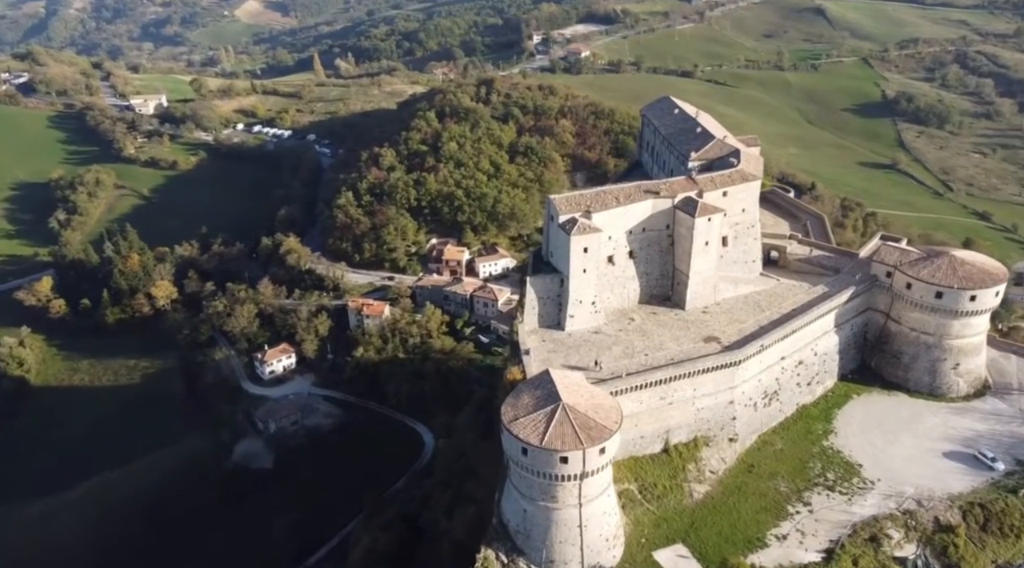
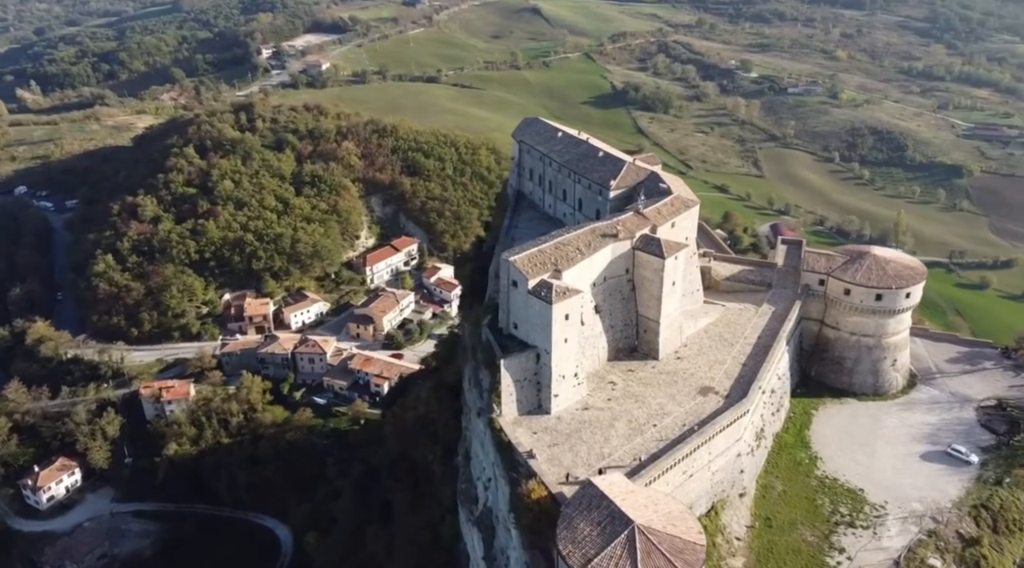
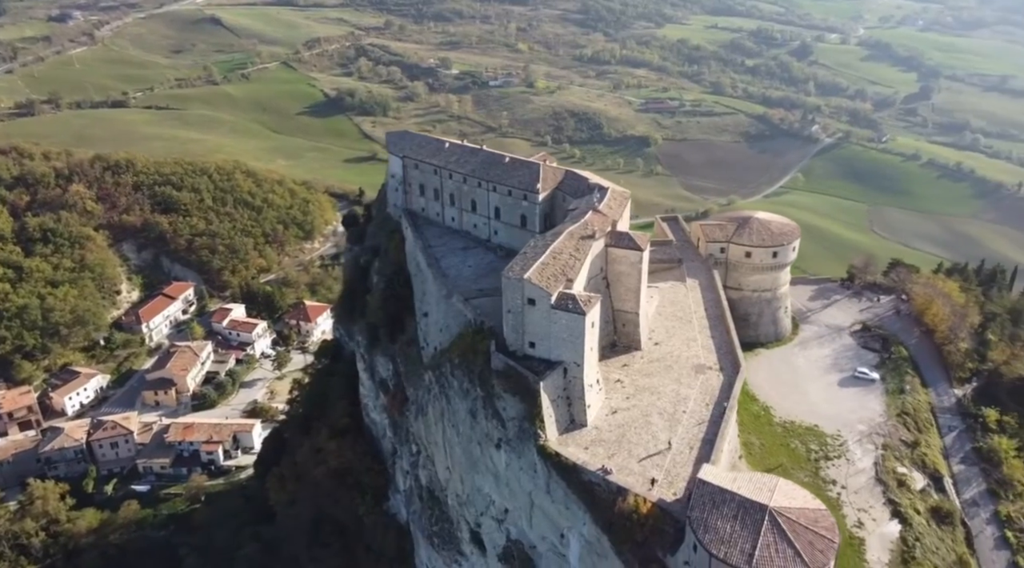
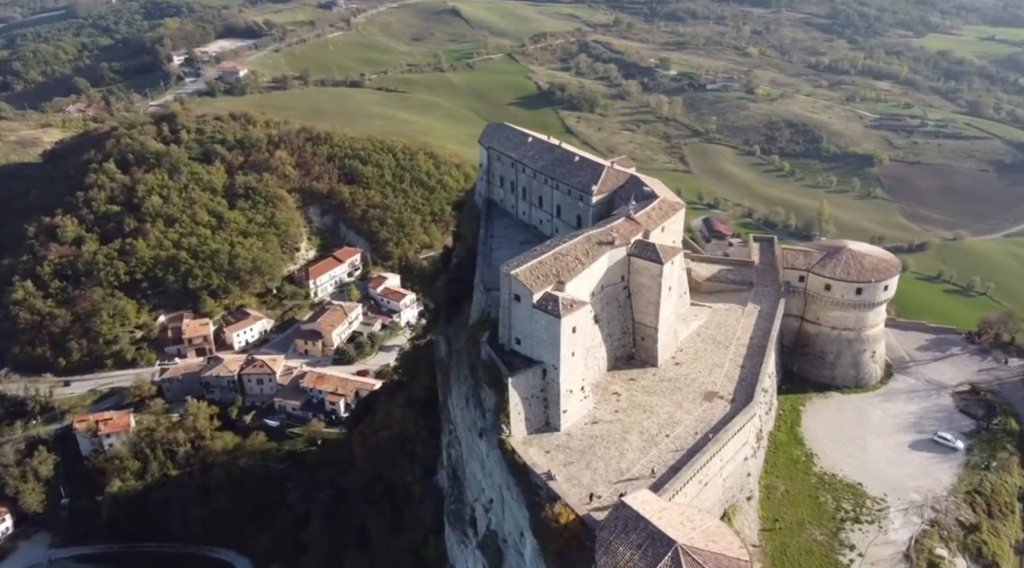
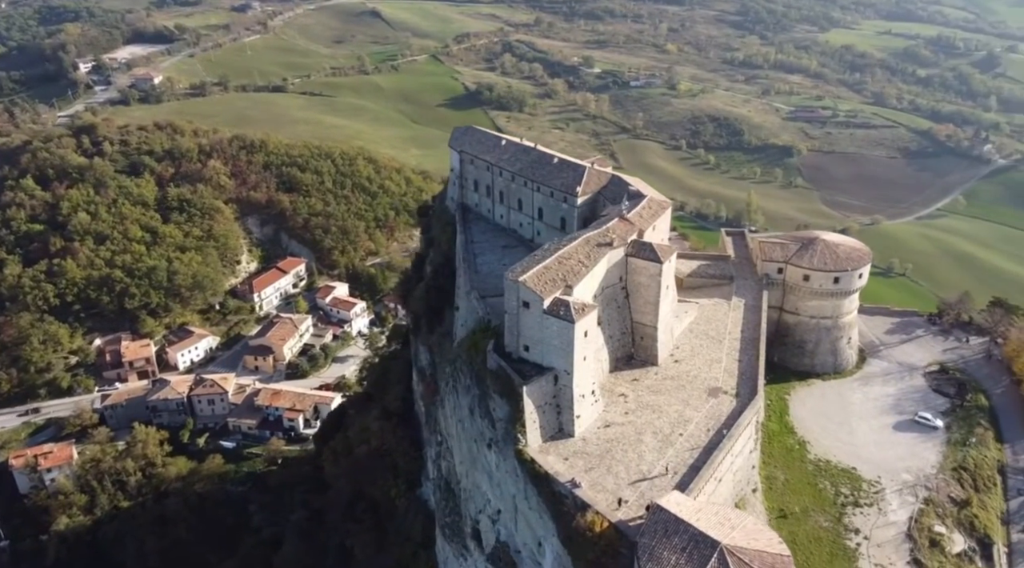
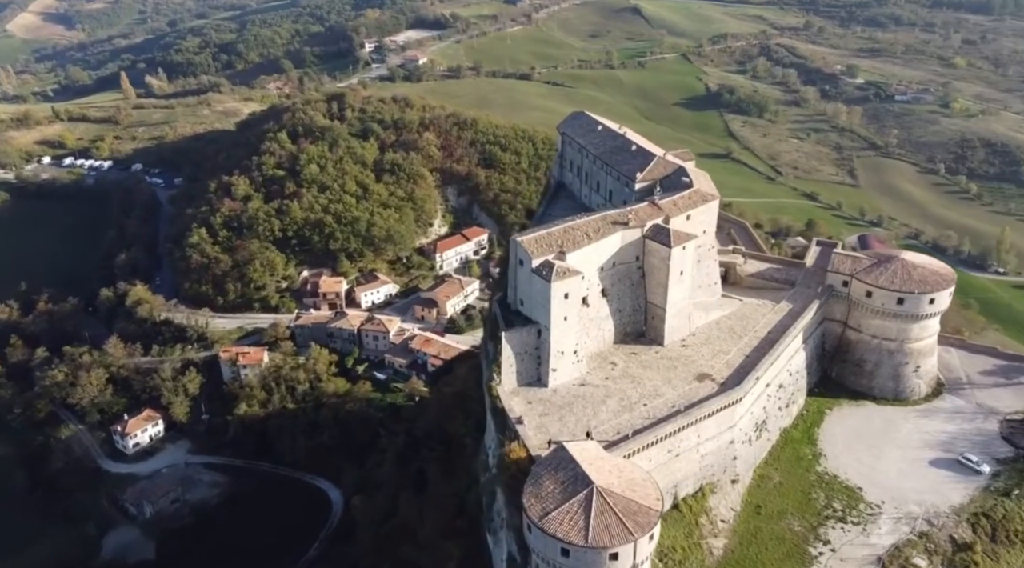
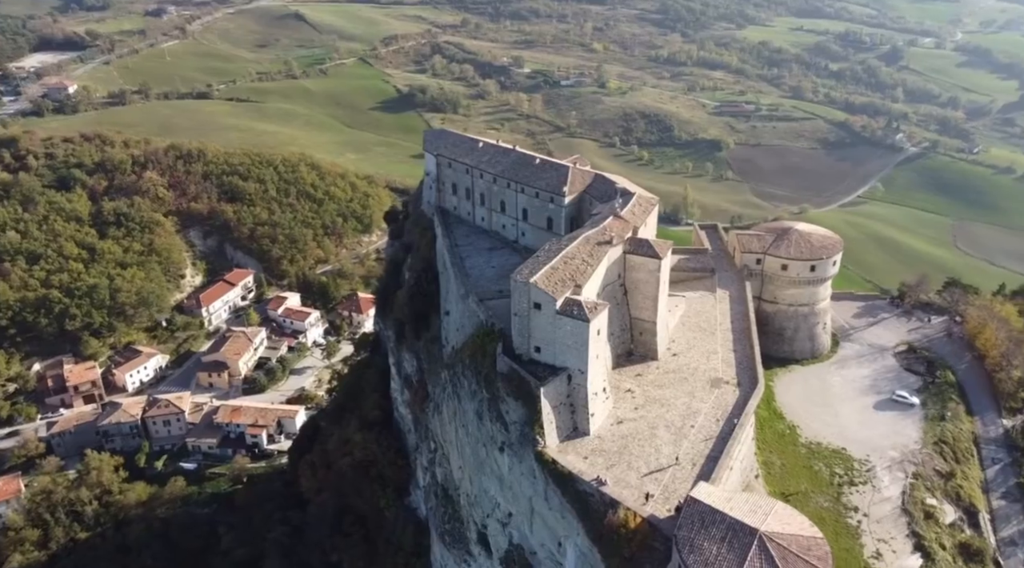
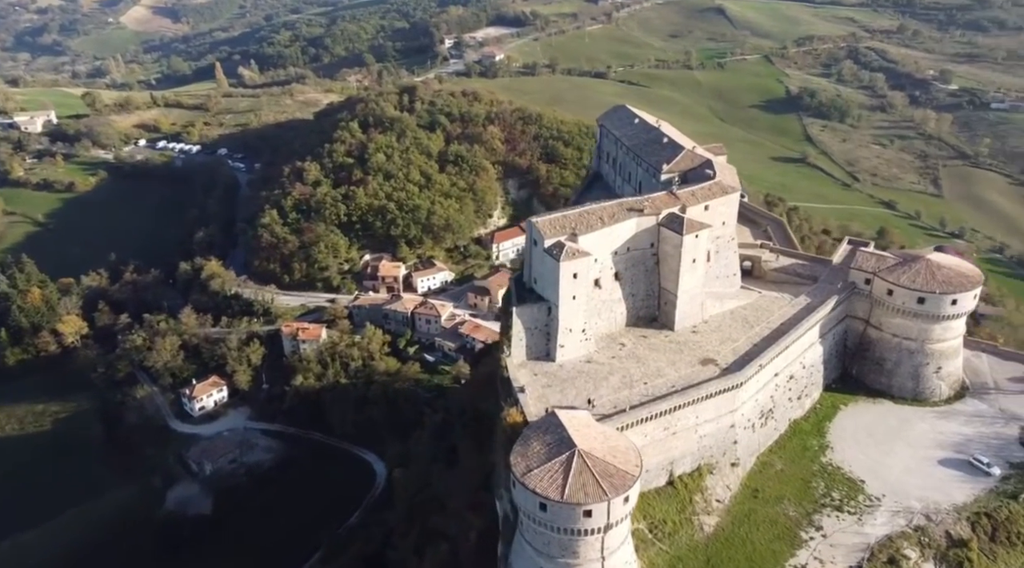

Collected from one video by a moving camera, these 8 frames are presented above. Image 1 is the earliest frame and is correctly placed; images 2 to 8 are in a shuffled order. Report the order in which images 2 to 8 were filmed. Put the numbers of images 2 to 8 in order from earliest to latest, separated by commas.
8, 6, 2, 4, 5, 7, 3
